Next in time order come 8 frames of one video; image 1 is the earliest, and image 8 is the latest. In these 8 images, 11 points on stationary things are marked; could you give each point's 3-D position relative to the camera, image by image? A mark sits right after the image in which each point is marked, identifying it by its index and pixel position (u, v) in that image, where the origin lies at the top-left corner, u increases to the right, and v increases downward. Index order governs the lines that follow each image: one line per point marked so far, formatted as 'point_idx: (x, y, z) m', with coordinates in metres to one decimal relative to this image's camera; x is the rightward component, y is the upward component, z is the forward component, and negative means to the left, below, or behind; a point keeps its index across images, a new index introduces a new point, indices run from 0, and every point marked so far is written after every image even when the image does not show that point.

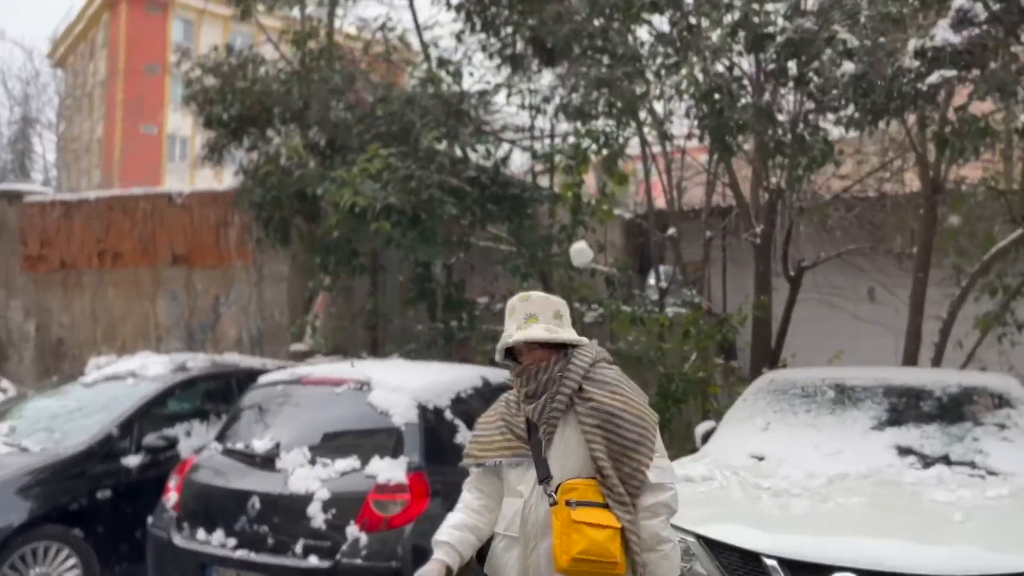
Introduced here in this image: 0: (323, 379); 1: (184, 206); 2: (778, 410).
0: (-1.2, -0.6, +5.4) m
1: (-4.1, +1.0, +10.4) m
2: (+1.6, -0.7, +5.0) m
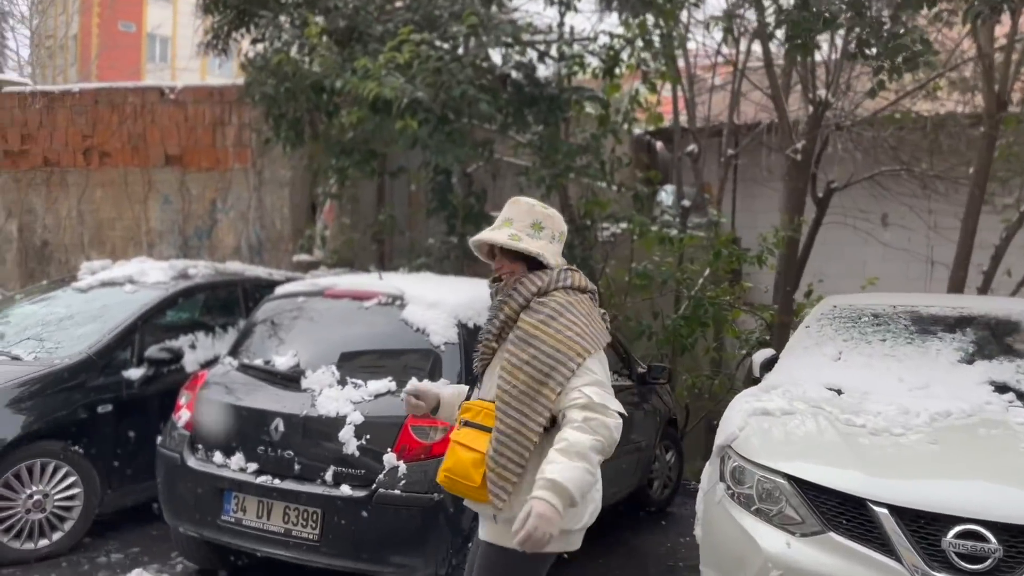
0: (-1.0, 0.0, +4.9) m
1: (-3.9, +2.1, +9.6) m
2: (+1.9, -0.3, +4.6) m
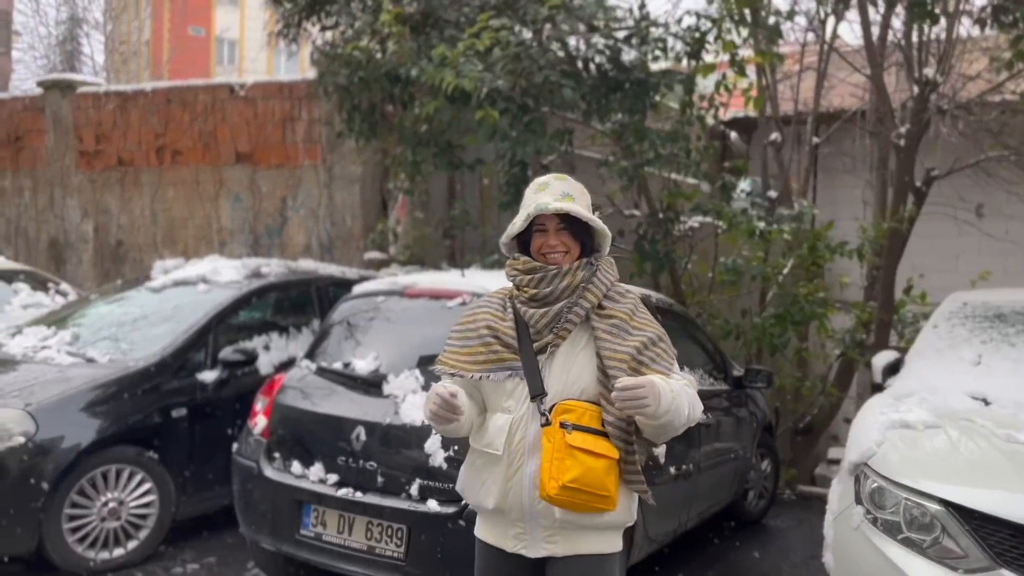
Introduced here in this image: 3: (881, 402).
0: (-0.5, 0.0, +4.6) m
1: (-3.0, +2.2, +9.5) m
2: (+2.3, -0.3, +4.1) m
3: (+1.6, -0.5, +3.7) m
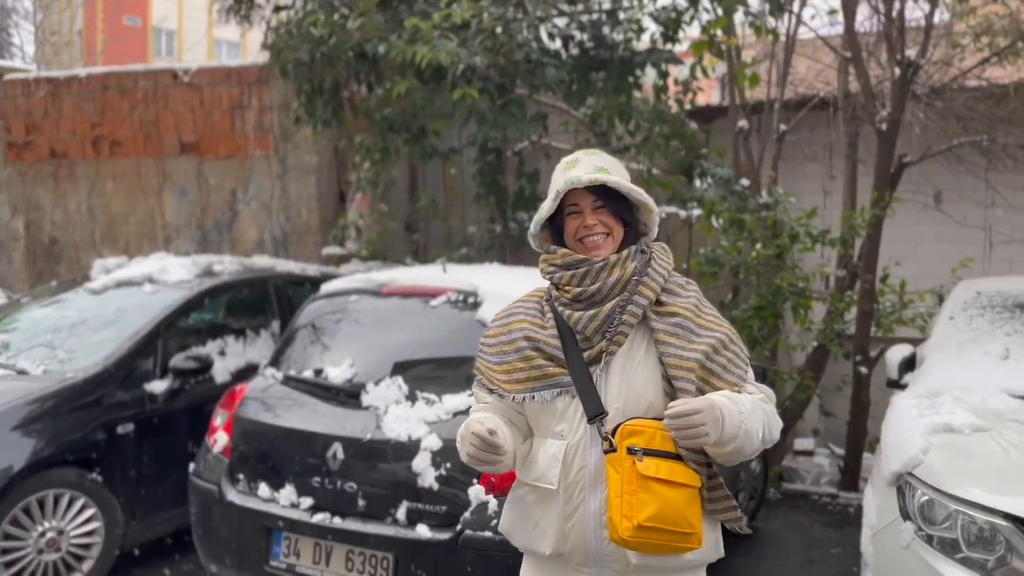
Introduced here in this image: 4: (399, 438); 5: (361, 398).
0: (-0.5, 0.0, +4.2) m
1: (-3.4, +2.2, +8.9) m
2: (+2.3, -0.2, +3.8) m
3: (+1.6, -0.5, +3.4) m
4: (-0.5, -0.6, +3.5) m
5: (-0.7, -0.5, +3.7) m
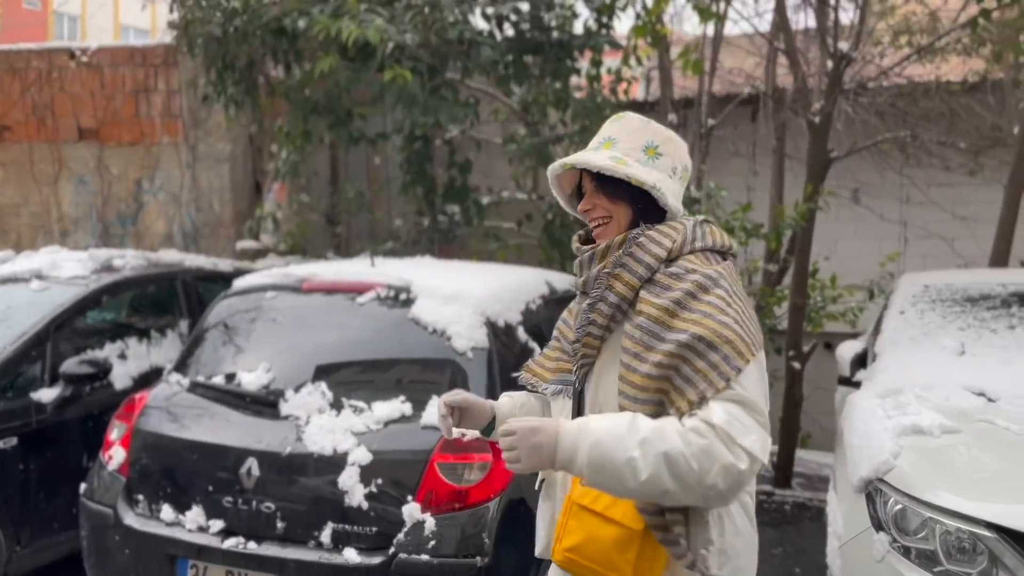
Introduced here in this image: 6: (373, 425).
0: (-0.8, 0.0, +3.8) m
1: (-4.1, +2.2, +8.2) m
2: (+2.0, -0.2, +3.7) m
3: (+1.4, -0.4, +3.2) m
4: (-0.7, -0.6, +3.1) m
5: (-0.9, -0.5, +3.4) m
6: (-0.5, -0.5, +3.2) m
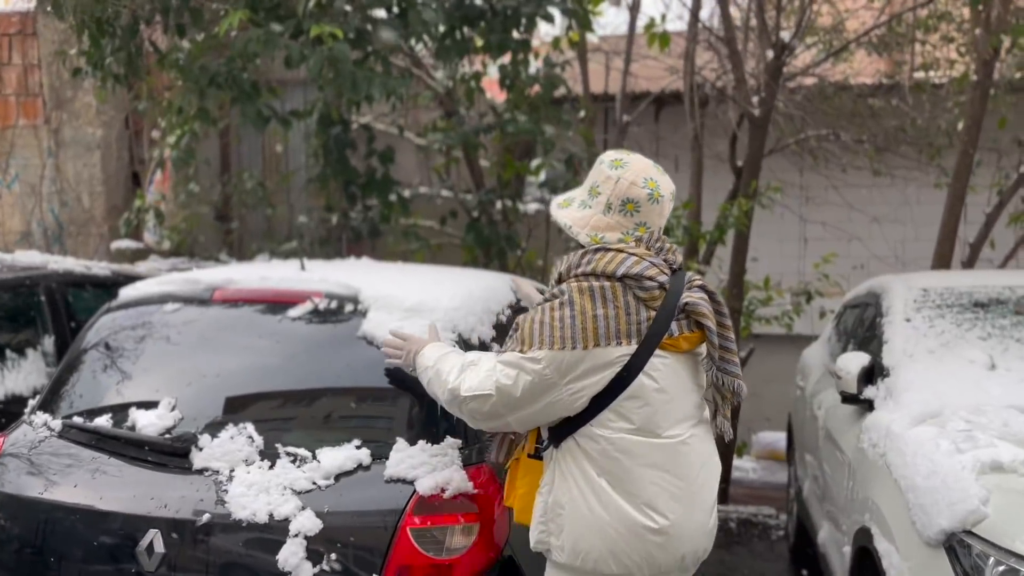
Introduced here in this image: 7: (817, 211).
0: (-0.9, 0.0, +3.0) m
1: (-4.9, +2.1, +6.9) m
2: (+1.9, -0.2, +3.3) m
3: (+1.3, -0.5, +2.7) m
4: (-0.7, -0.6, +2.3) m
5: (-1.0, -0.5, +2.5) m
6: (-0.6, -0.6, +2.4) m
7: (+3.1, +0.8, +8.5) m
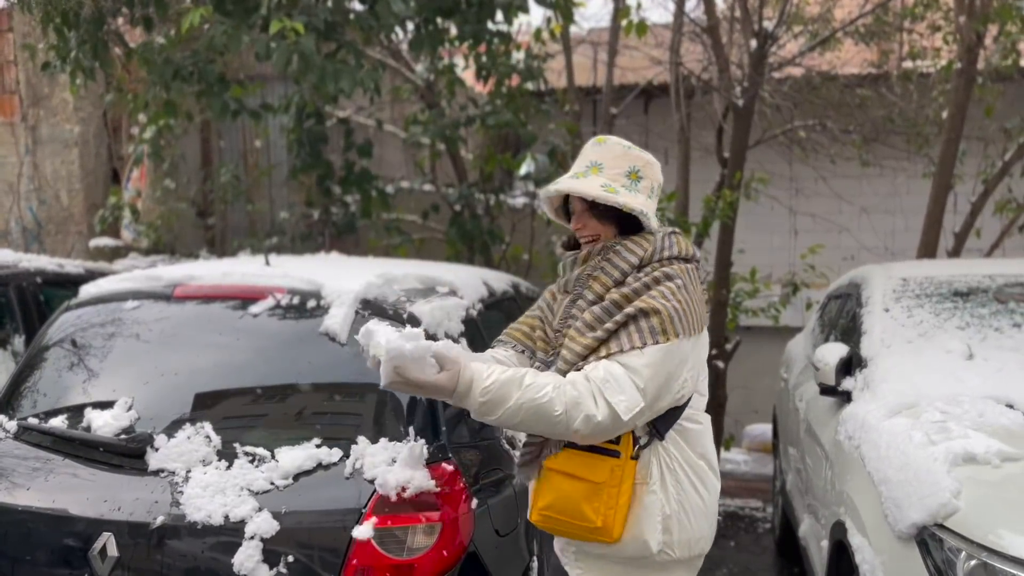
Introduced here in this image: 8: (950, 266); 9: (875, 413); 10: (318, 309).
0: (-1.1, 0.0, +2.9) m
1: (-5.0, +2.1, +6.8) m
2: (+1.8, -0.2, +3.3) m
3: (+1.2, -0.4, +2.7) m
4: (-0.8, -0.6, +2.3) m
5: (-1.1, -0.5, +2.5) m
6: (-0.7, -0.5, +2.4) m
7: (+3.0, +0.9, +8.5) m
8: (+2.0, +0.1, +3.9) m
9: (+1.2, -0.4, +2.8) m
10: (-0.7, -0.1, +2.9) m
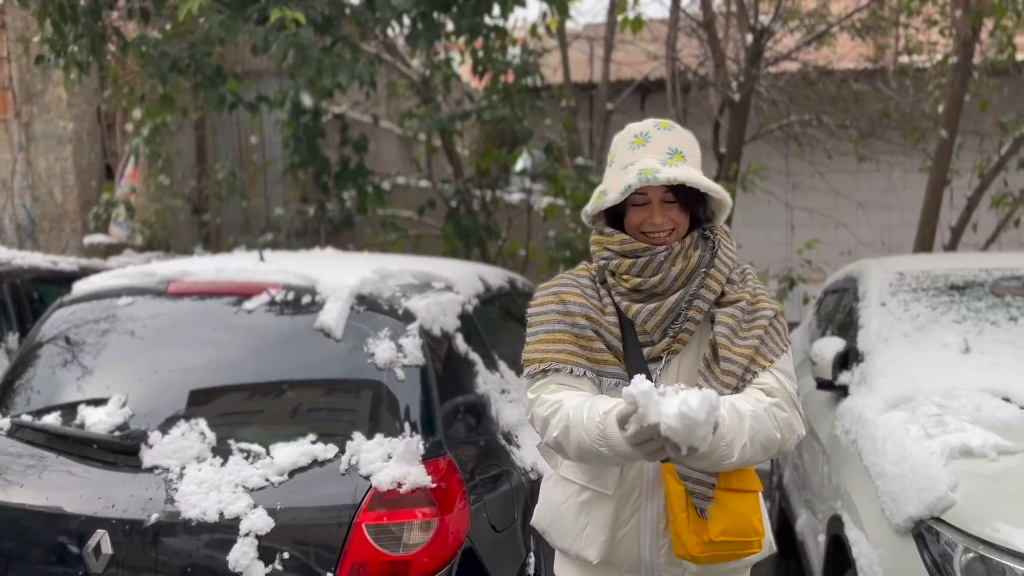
0: (-1.1, 0.0, +2.9) m
1: (-5.0, +2.1, +6.8) m
2: (+1.8, -0.1, +3.3) m
3: (+1.2, -0.4, +2.7) m
4: (-0.8, -0.6, +2.3) m
5: (-1.1, -0.5, +2.5) m
6: (-0.7, -0.5, +2.4) m
7: (+2.9, +0.9, +8.5) m
8: (+2.0, +0.1, +3.9) m
9: (+1.2, -0.4, +2.8) m
10: (-0.7, -0.1, +2.8) m
